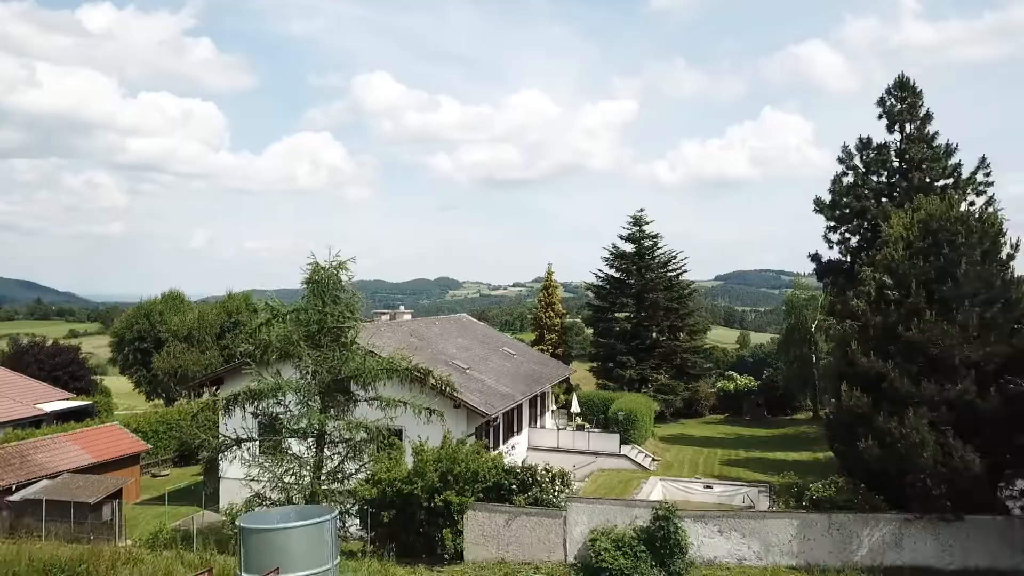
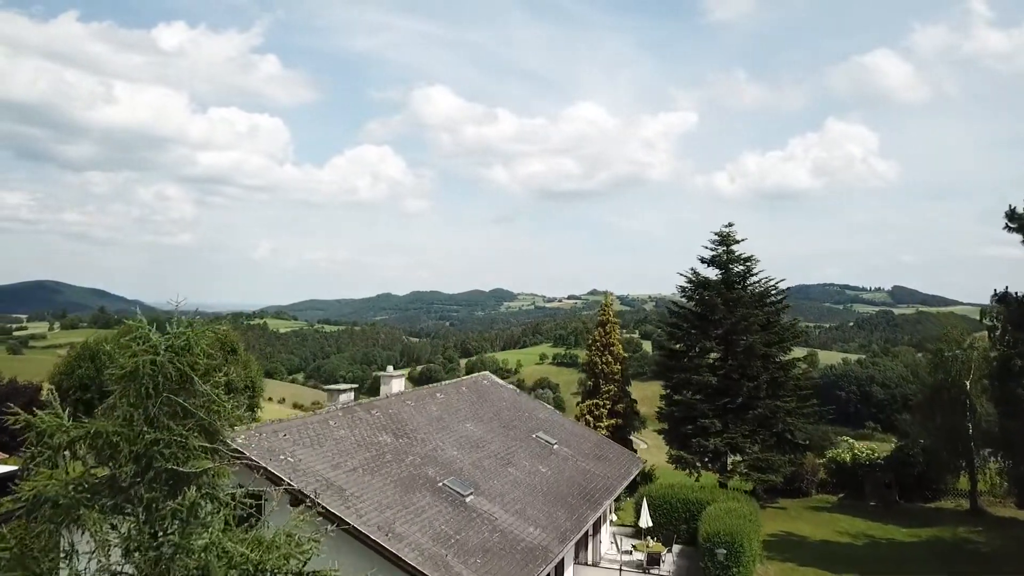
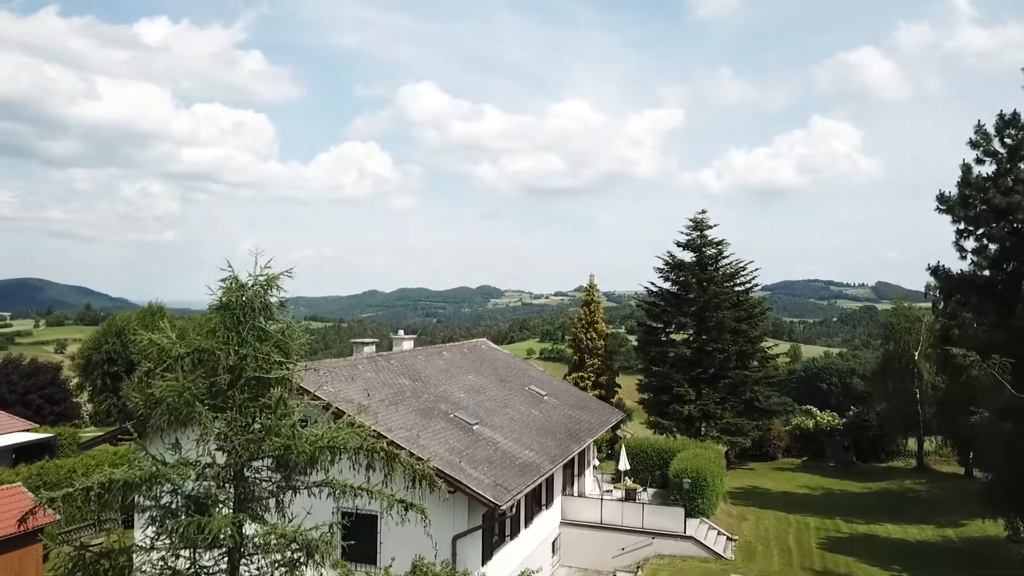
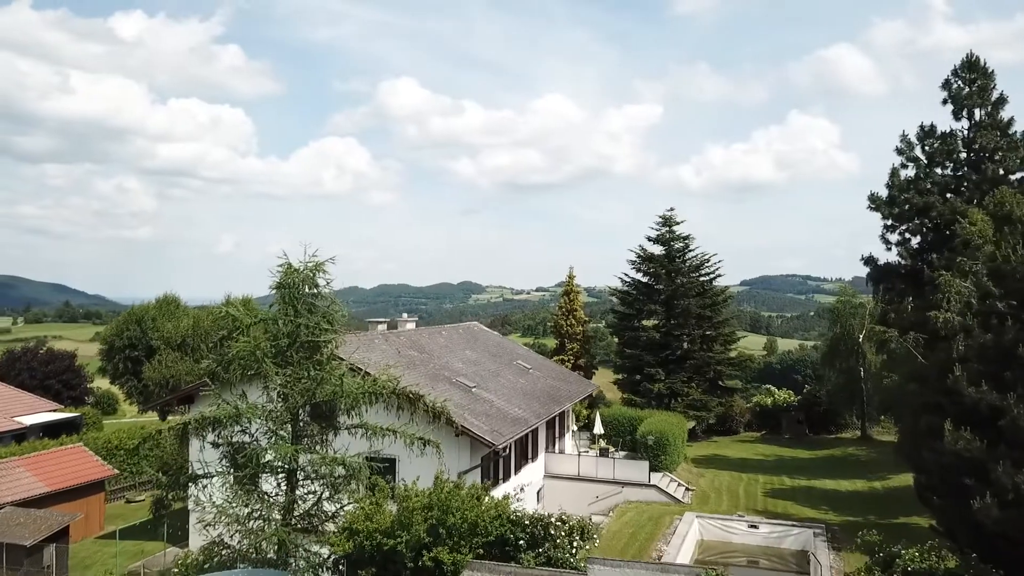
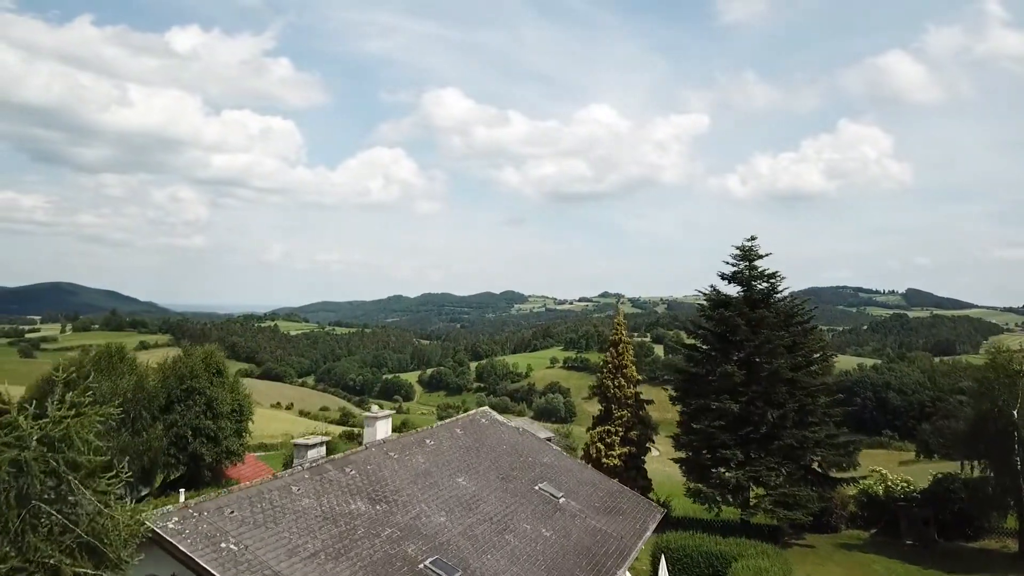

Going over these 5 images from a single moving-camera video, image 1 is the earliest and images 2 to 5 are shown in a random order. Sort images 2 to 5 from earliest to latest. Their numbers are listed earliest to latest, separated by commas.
4, 3, 2, 5
